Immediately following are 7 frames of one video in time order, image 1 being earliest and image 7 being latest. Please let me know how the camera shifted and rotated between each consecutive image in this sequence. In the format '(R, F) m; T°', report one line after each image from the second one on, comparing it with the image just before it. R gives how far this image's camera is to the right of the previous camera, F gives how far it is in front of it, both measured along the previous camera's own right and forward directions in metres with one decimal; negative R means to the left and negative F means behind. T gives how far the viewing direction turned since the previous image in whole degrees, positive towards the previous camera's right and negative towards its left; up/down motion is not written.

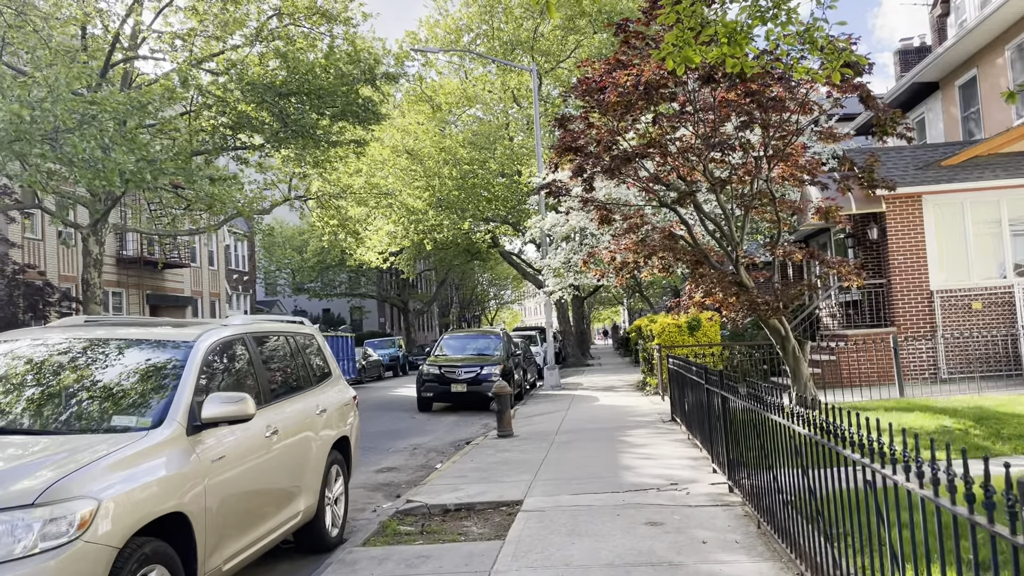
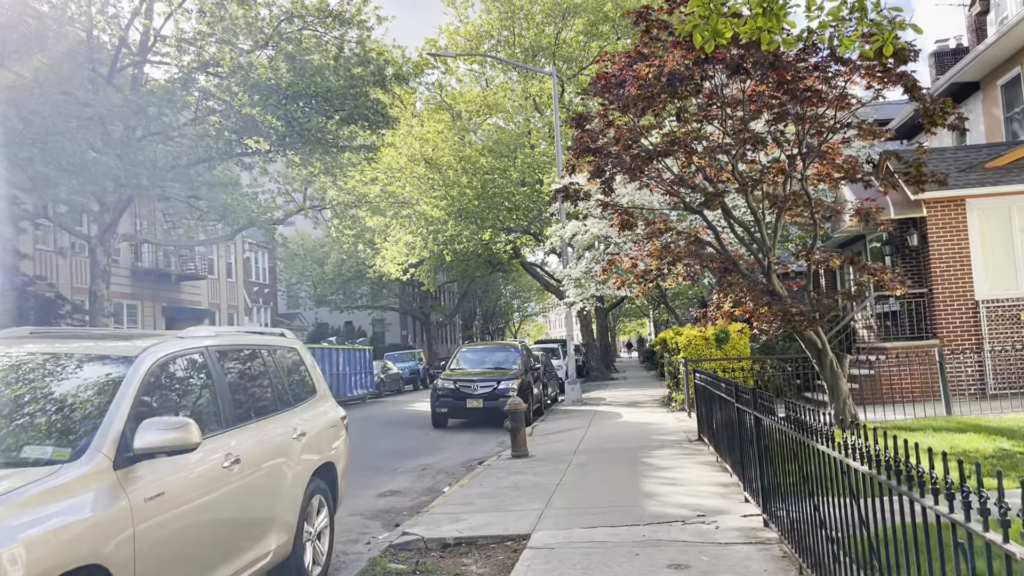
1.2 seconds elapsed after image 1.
(+0.1, +0.7) m; -2°
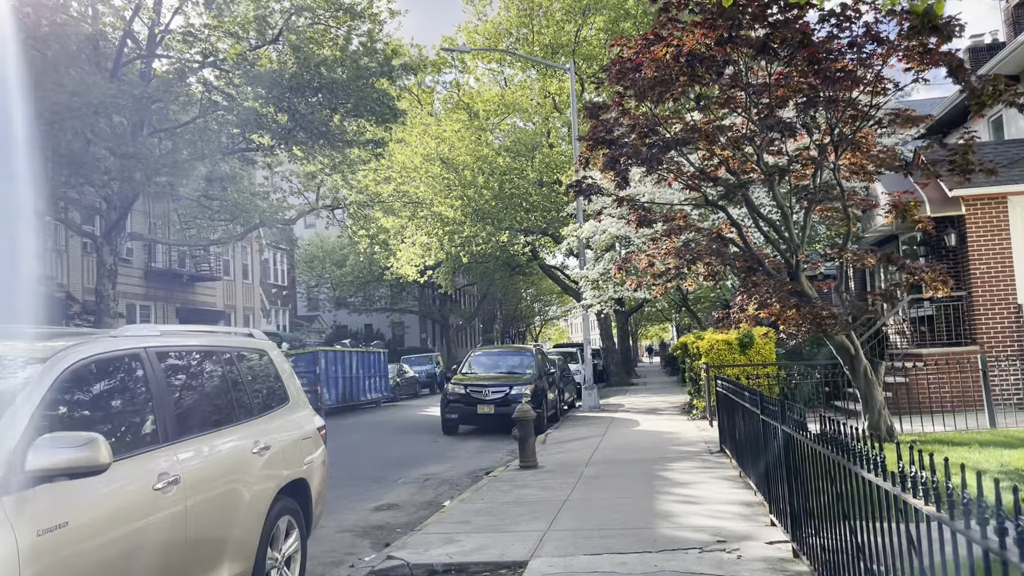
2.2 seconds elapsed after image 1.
(+0.2, +0.7) m; -2°
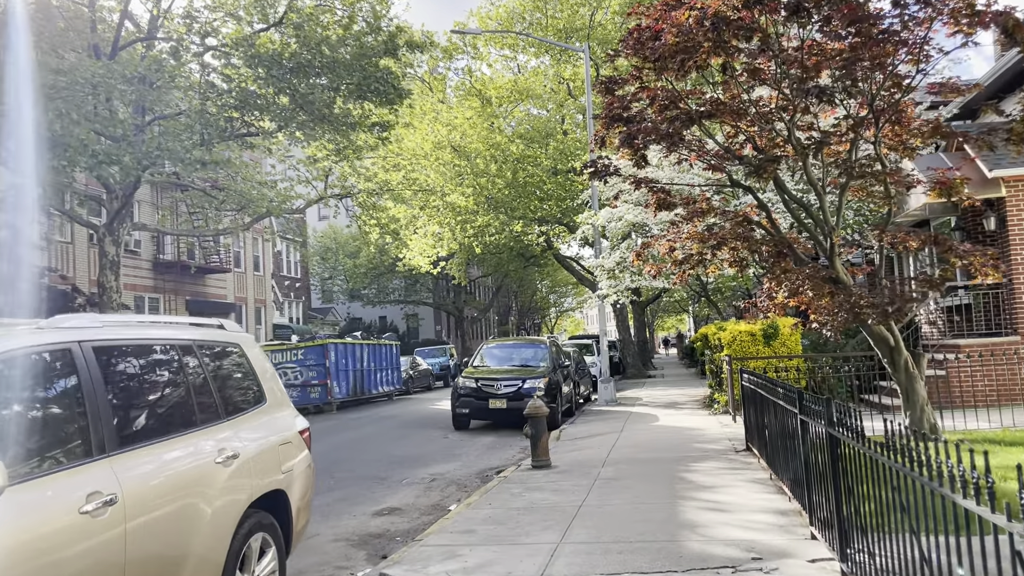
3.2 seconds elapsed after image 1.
(+0.1, +0.7) m; -1°
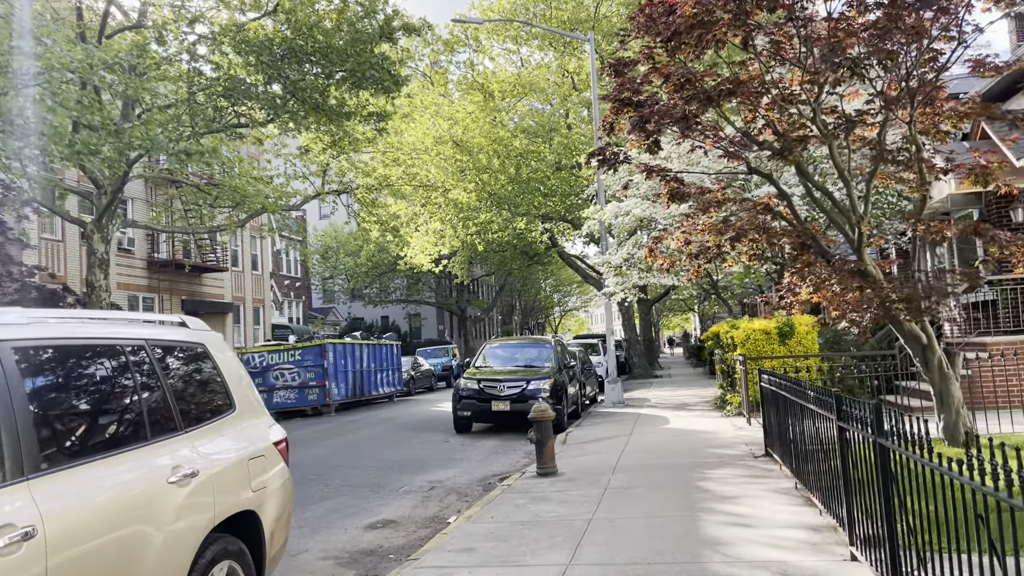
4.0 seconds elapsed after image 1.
(0.0, +0.6) m; 0°
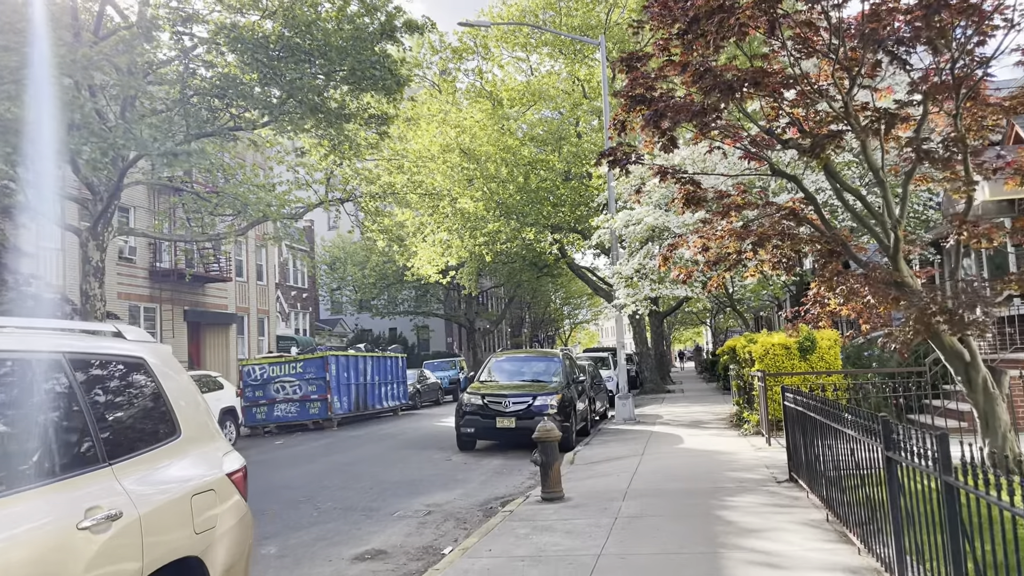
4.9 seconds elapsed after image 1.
(+0.1, +0.7) m; -1°
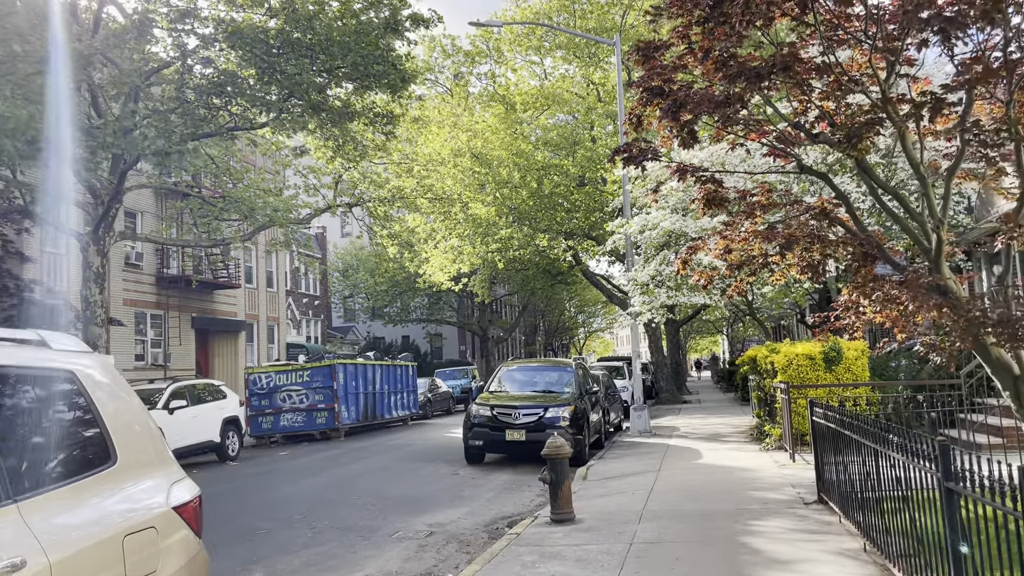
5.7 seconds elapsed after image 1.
(+0.1, +0.6) m; -1°
